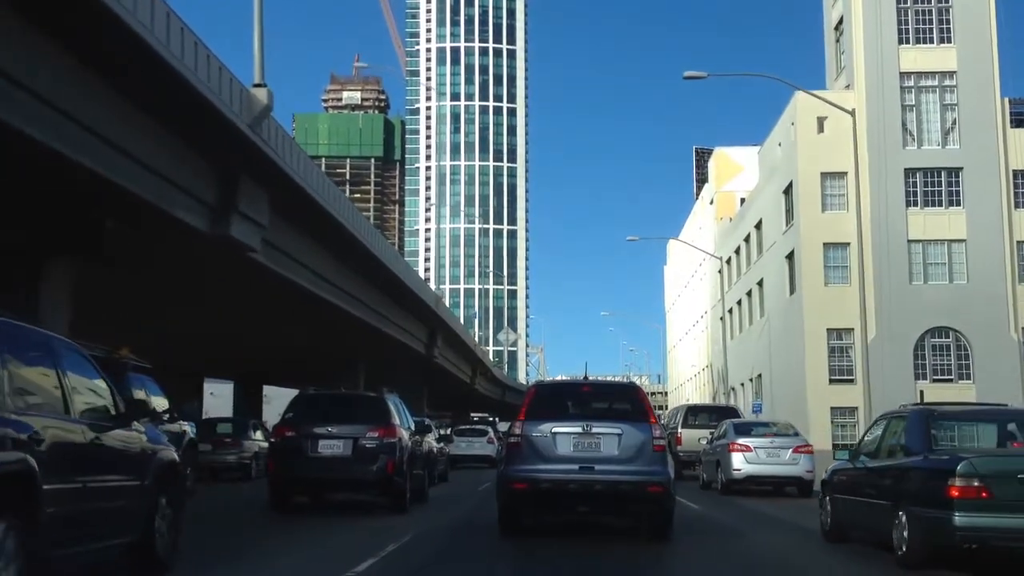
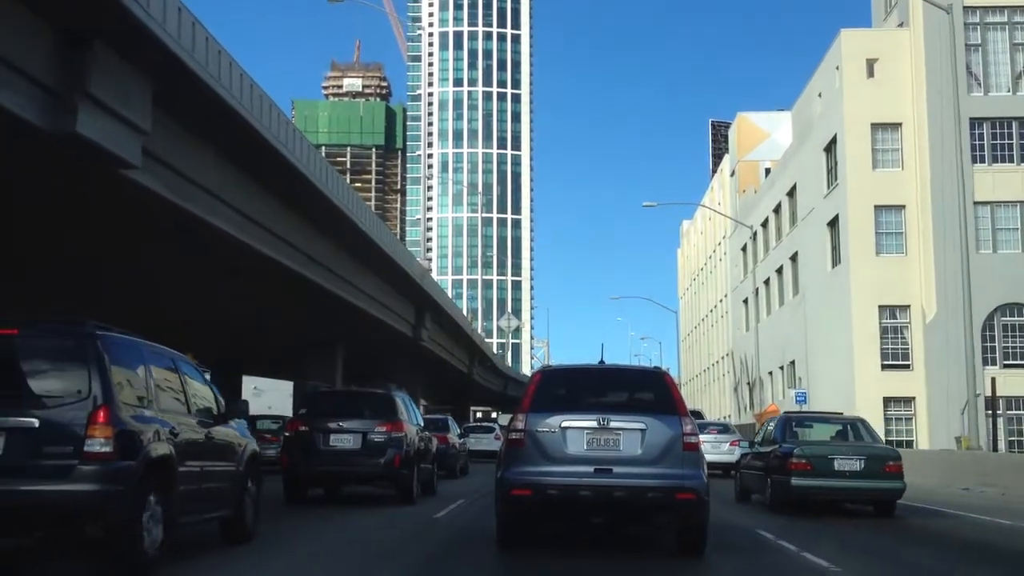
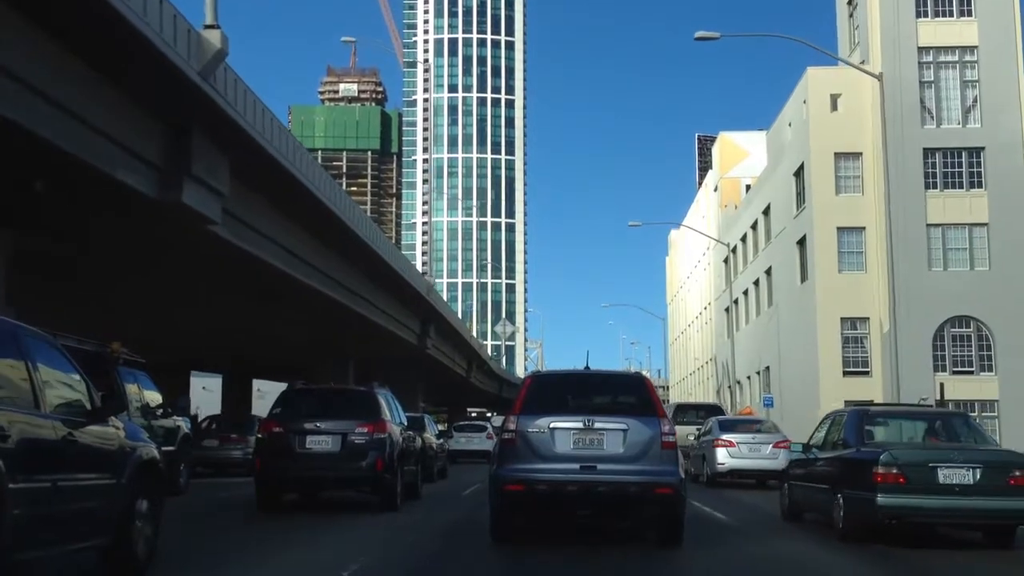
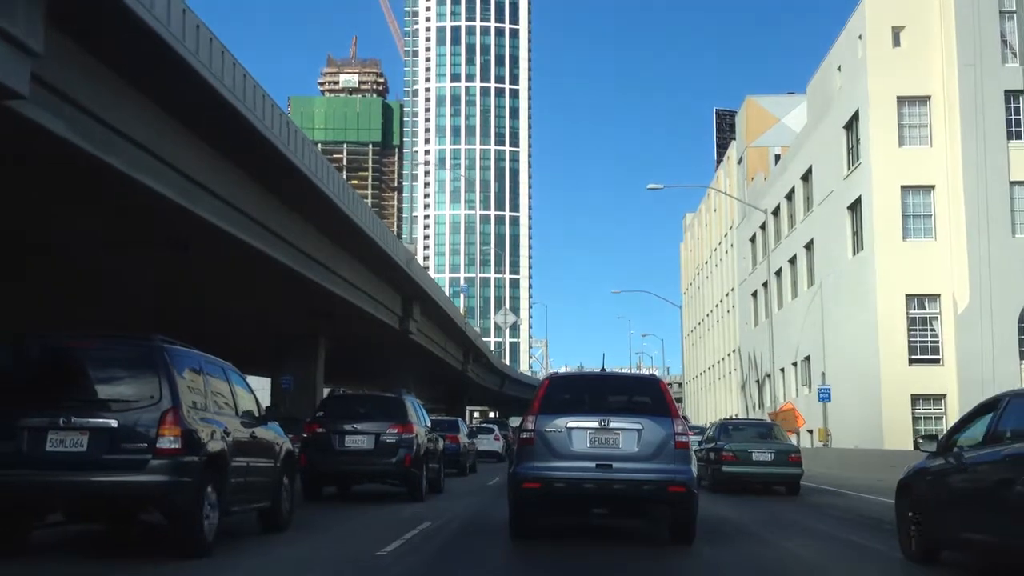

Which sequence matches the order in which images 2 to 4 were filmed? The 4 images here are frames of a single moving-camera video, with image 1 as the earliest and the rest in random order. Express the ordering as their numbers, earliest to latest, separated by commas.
3, 2, 4
